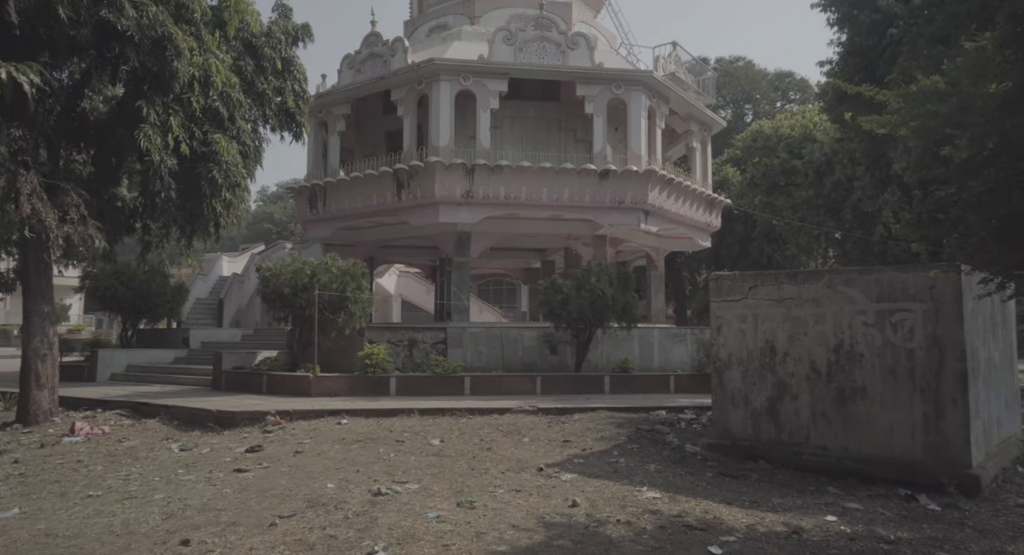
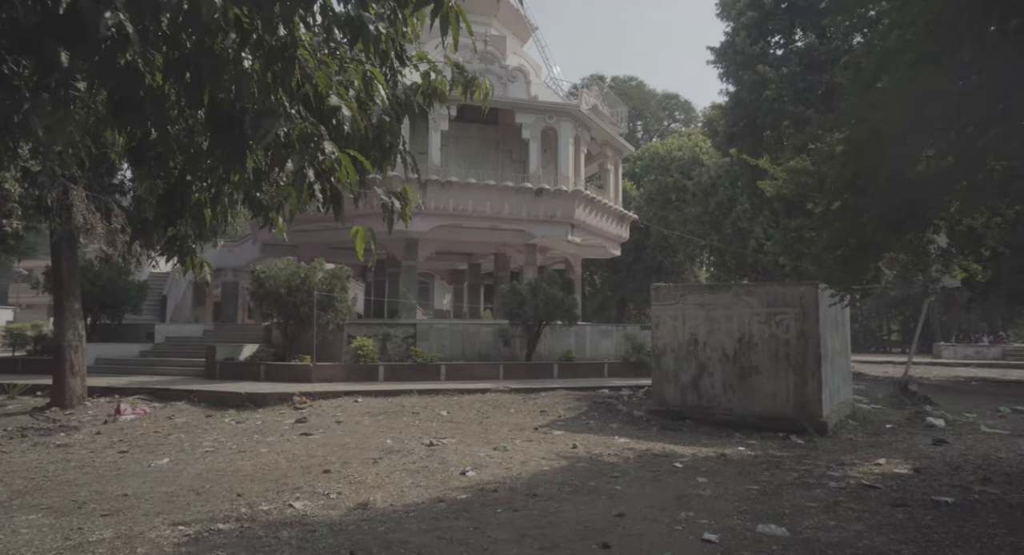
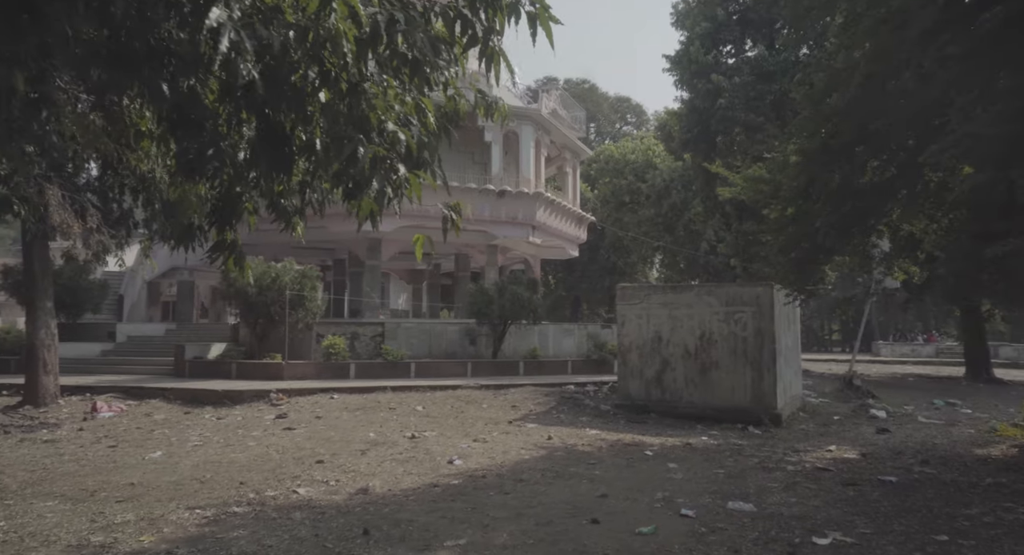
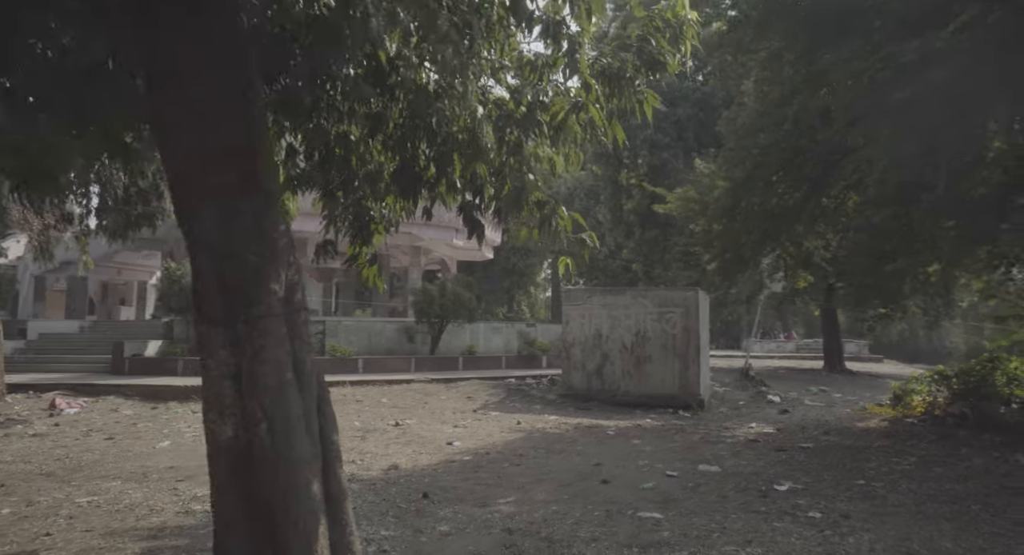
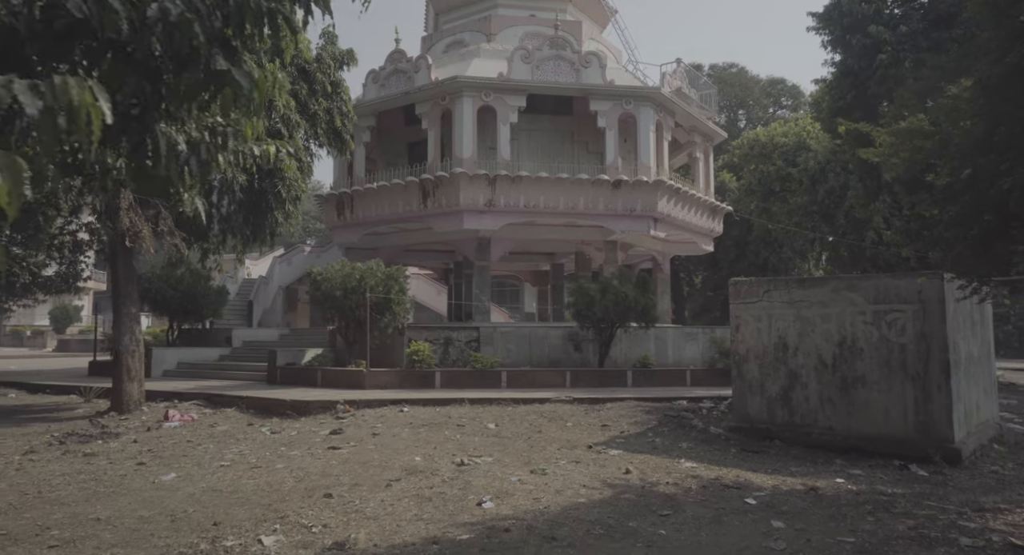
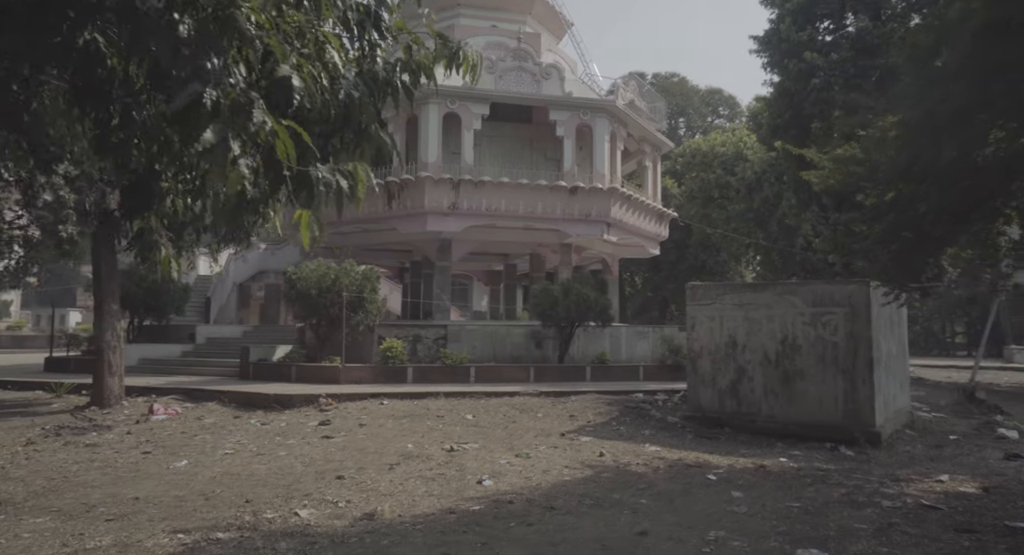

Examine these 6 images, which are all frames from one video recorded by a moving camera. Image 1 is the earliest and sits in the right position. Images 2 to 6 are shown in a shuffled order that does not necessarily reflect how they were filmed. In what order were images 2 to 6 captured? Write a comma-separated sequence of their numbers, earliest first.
5, 6, 2, 3, 4
